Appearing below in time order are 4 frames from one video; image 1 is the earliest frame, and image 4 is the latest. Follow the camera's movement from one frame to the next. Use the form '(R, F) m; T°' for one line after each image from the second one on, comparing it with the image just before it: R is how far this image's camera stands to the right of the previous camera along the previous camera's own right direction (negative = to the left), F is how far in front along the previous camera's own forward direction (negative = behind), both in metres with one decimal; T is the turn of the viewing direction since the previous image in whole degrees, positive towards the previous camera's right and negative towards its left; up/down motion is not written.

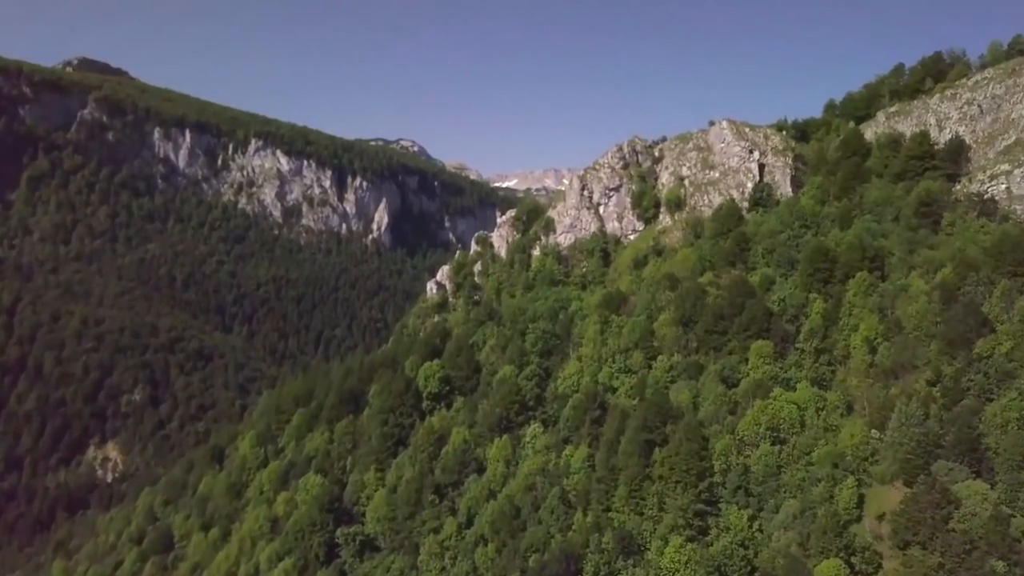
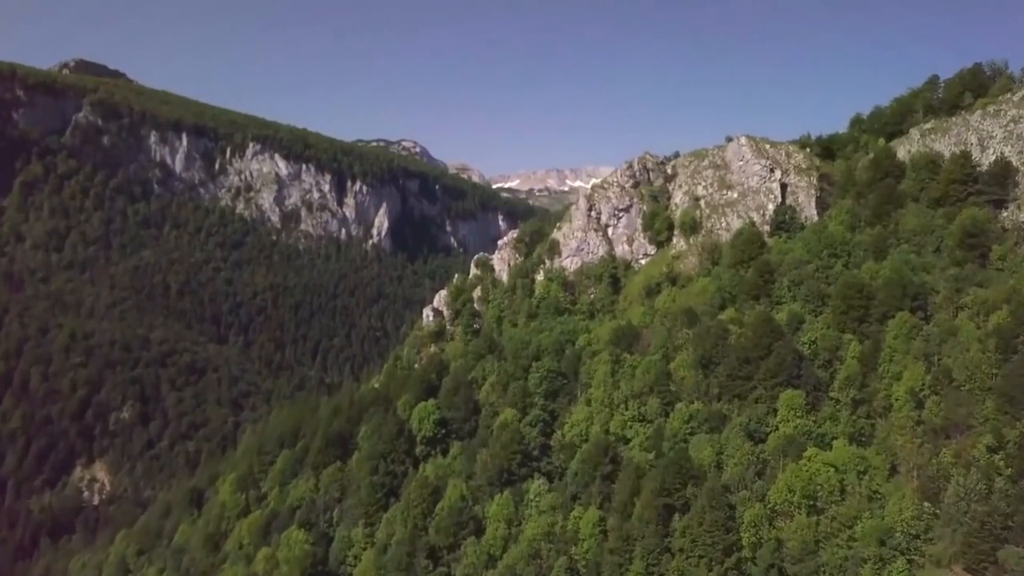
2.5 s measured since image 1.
(+0.1, +6.8) m; 0°
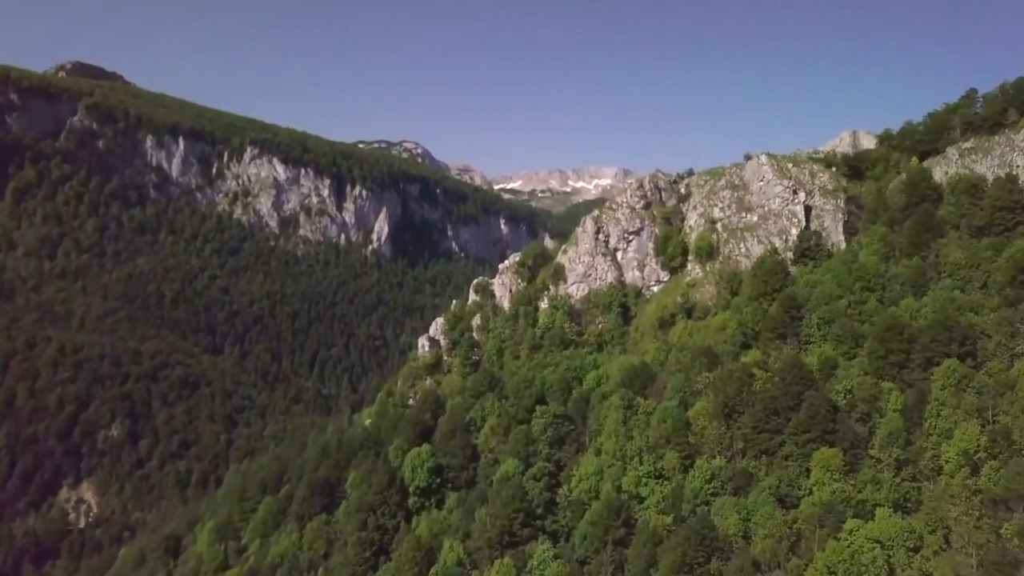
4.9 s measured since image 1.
(0.0, +6.4) m; 0°
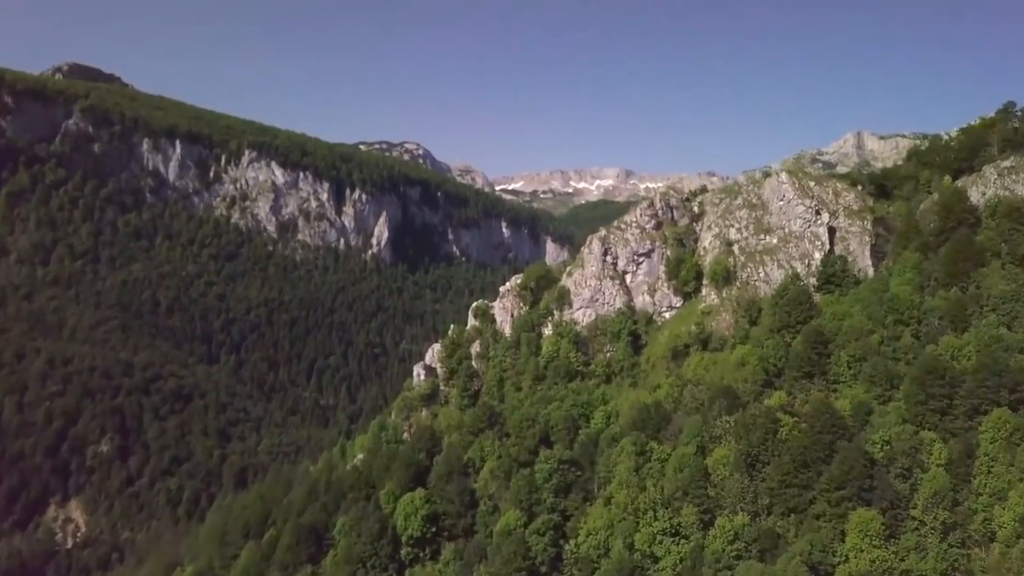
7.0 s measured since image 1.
(0.0, +5.5) m; 0°
